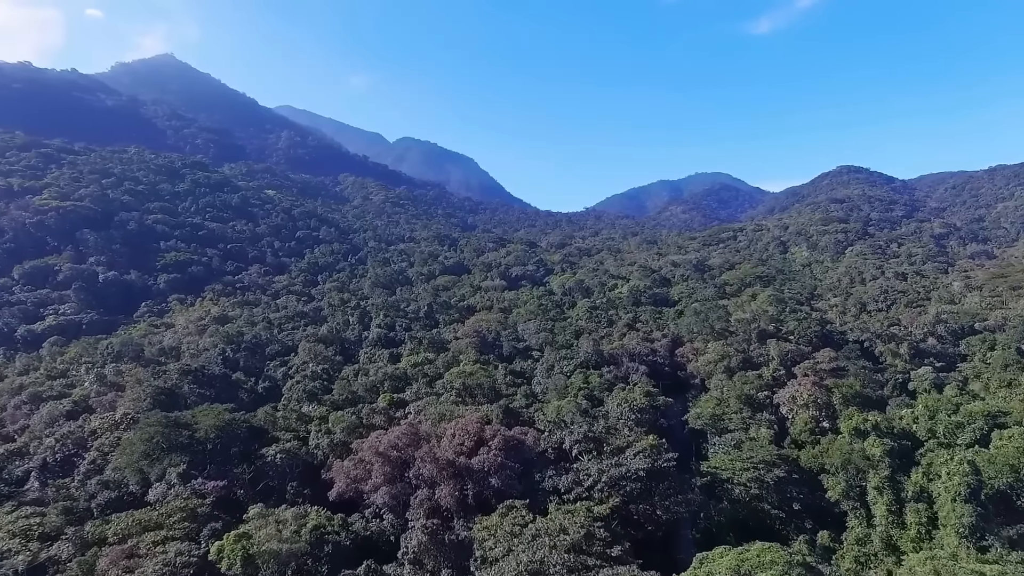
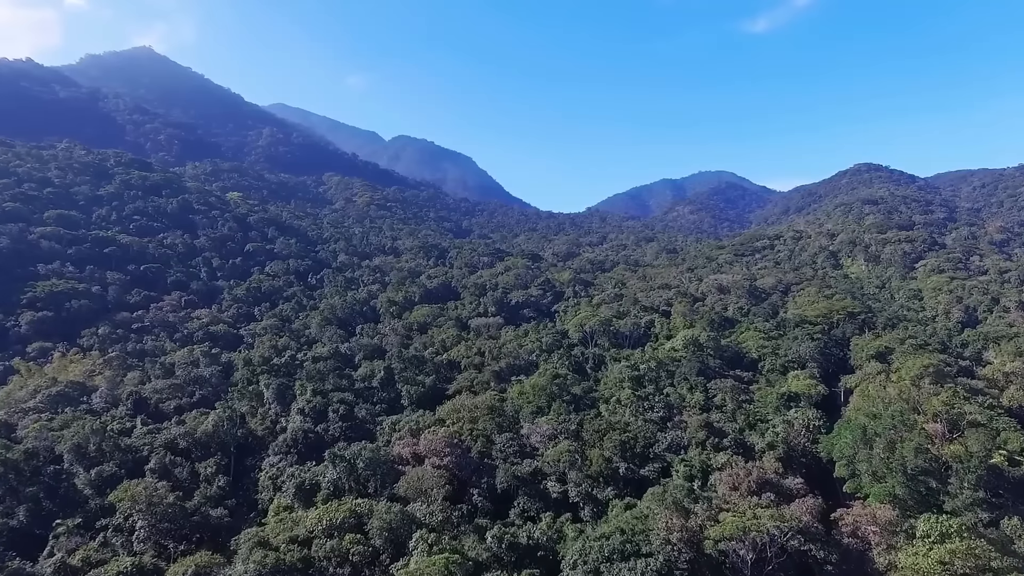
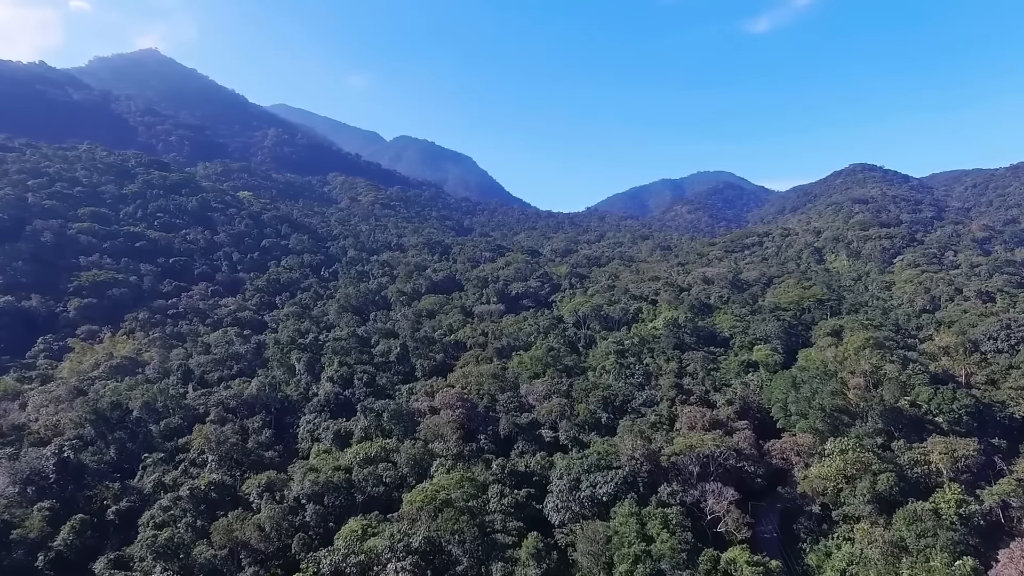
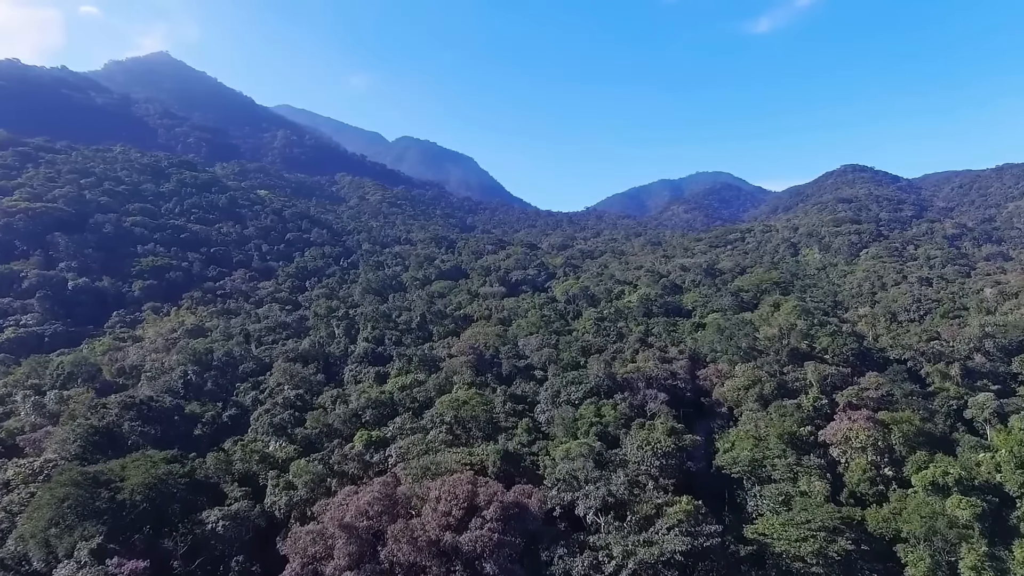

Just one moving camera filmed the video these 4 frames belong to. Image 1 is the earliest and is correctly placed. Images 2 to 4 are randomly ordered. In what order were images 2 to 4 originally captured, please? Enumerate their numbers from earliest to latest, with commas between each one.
4, 3, 2
